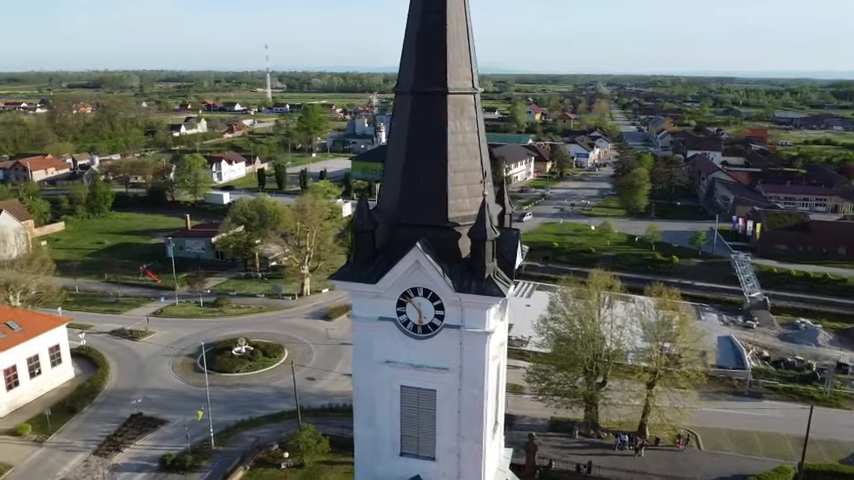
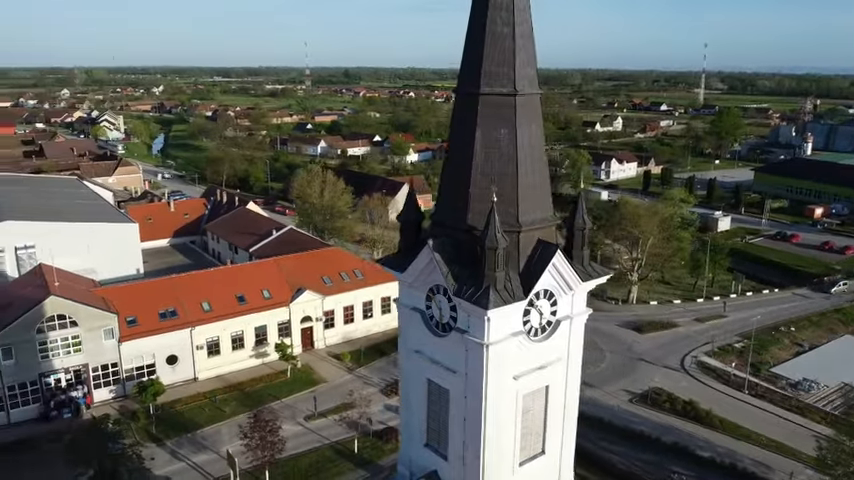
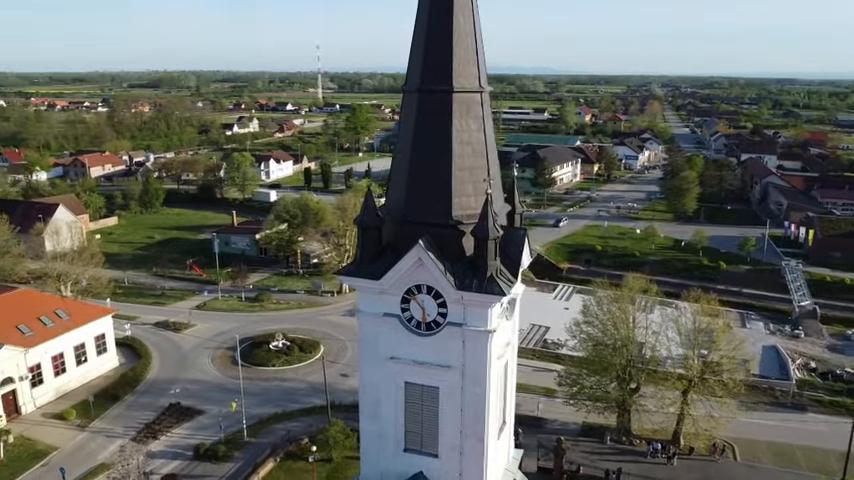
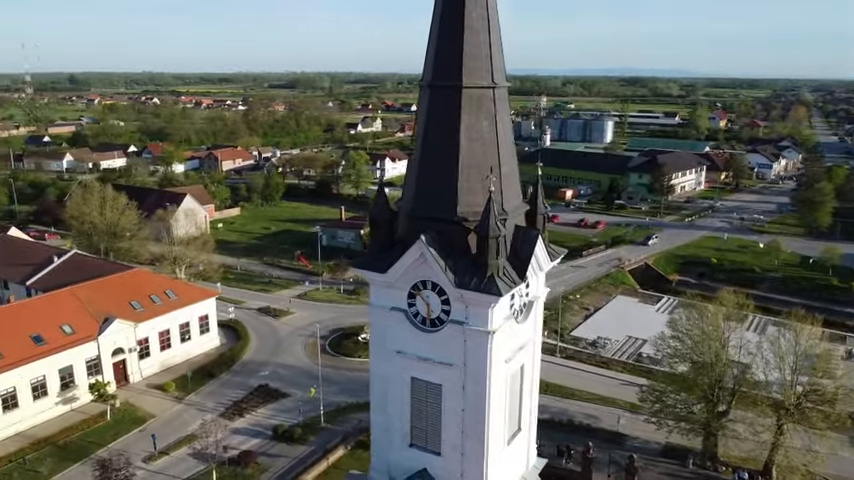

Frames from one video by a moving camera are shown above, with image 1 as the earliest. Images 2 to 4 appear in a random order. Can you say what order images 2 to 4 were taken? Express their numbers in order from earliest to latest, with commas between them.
3, 4, 2
